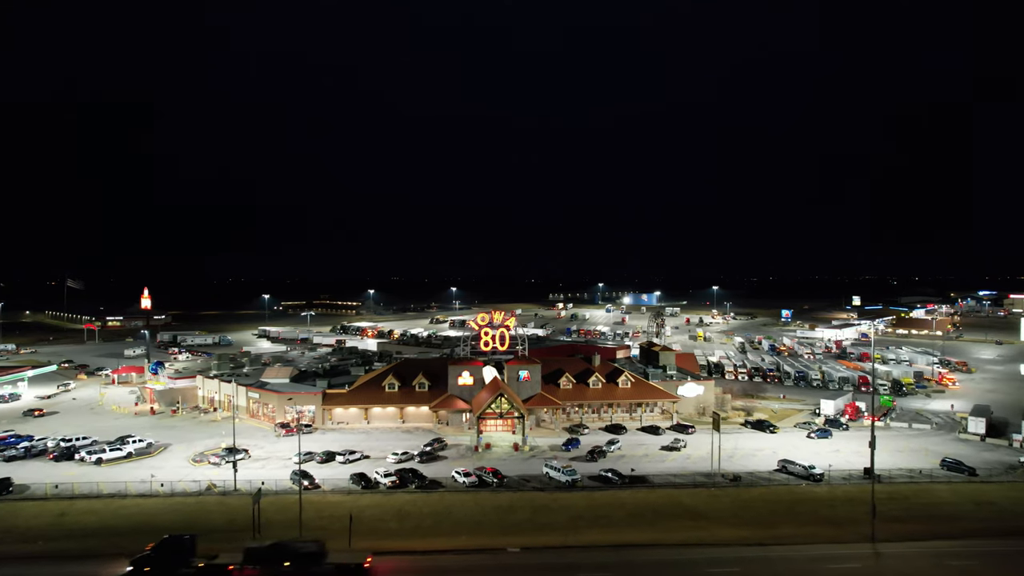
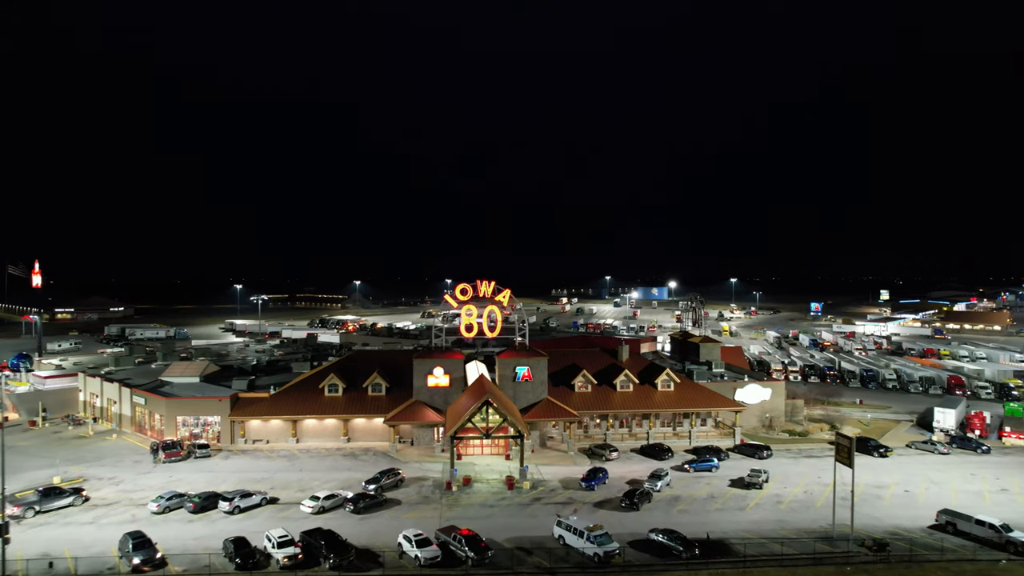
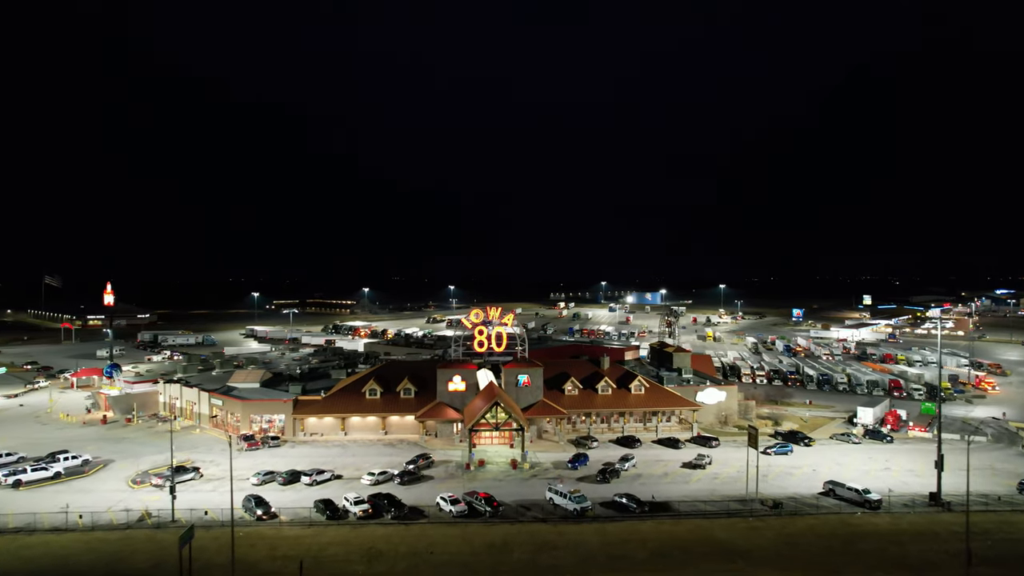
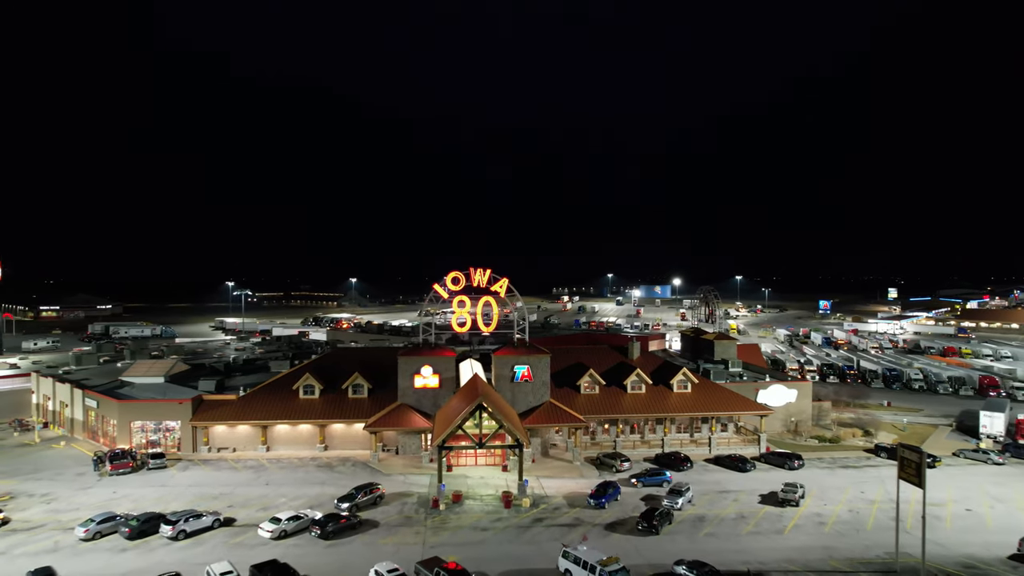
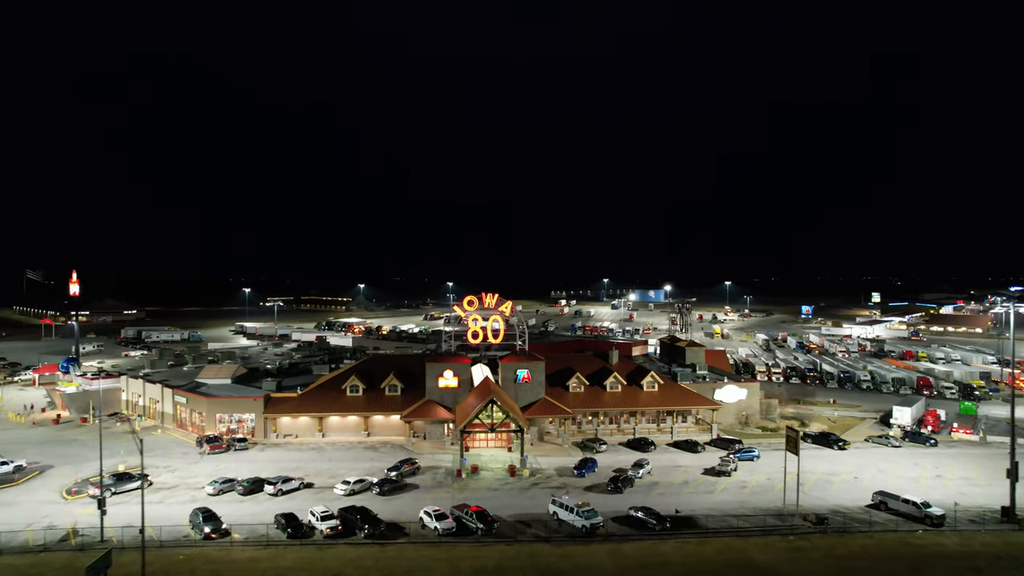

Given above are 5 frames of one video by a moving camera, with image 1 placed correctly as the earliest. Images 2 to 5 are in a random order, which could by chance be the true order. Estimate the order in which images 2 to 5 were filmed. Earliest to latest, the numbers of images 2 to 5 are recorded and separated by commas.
3, 5, 2, 4
